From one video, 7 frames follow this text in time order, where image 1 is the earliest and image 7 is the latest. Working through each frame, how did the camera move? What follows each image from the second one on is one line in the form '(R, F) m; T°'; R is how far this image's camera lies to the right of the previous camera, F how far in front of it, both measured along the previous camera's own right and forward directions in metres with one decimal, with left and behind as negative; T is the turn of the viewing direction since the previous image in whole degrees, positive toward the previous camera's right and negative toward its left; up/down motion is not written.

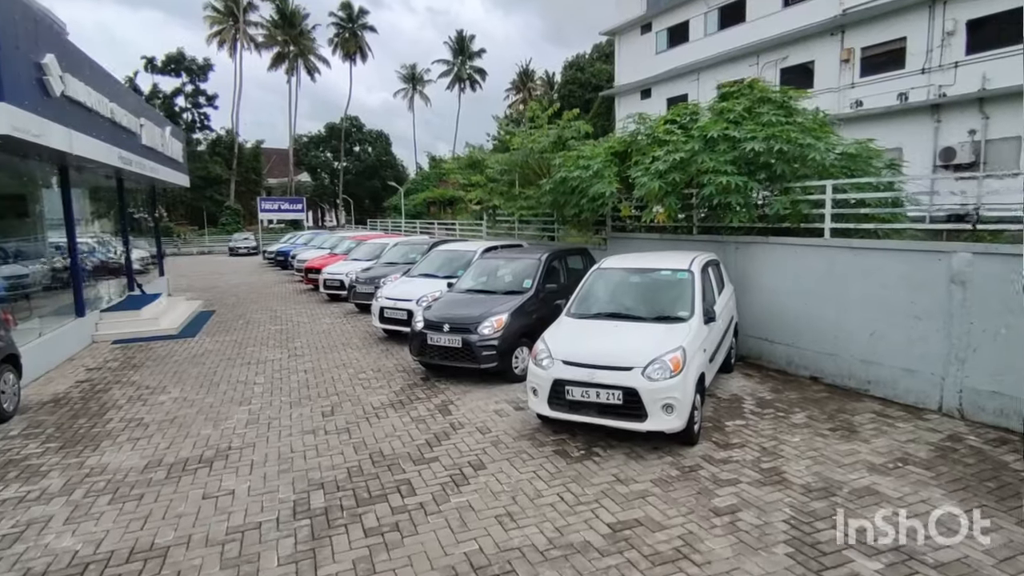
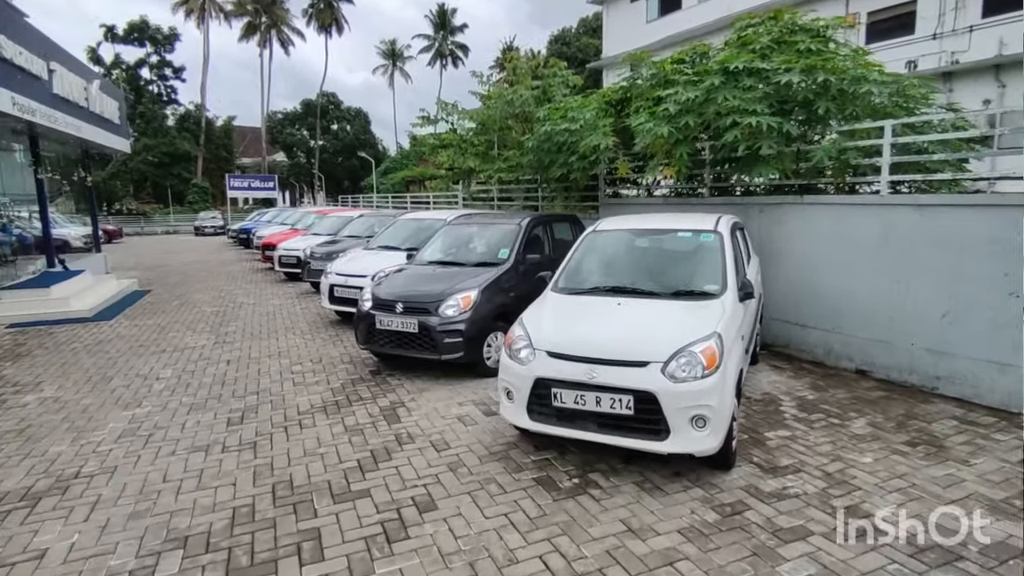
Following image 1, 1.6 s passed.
(+0.1, +1.6) m; +2°
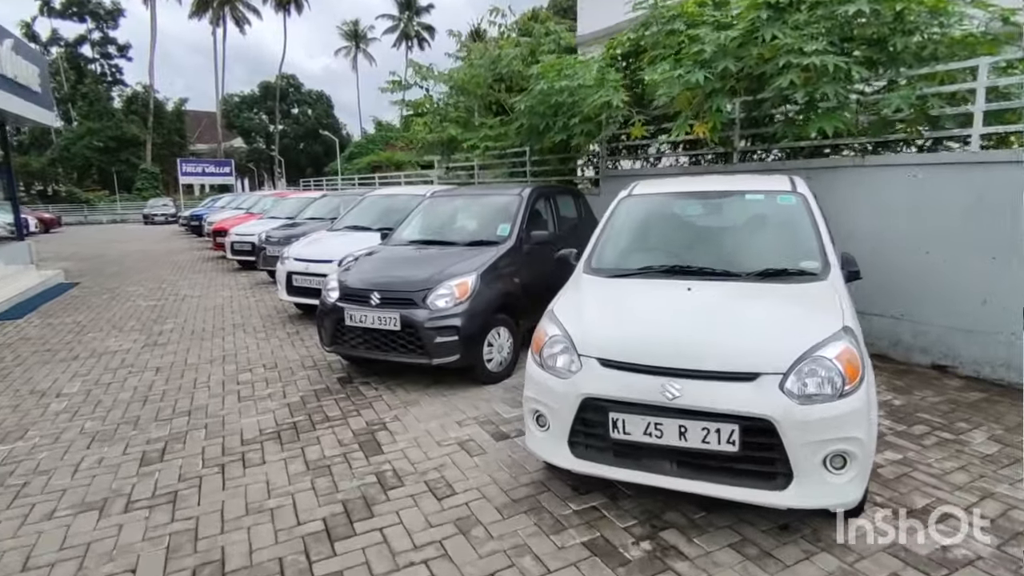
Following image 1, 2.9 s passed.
(-0.3, +1.2) m; +3°
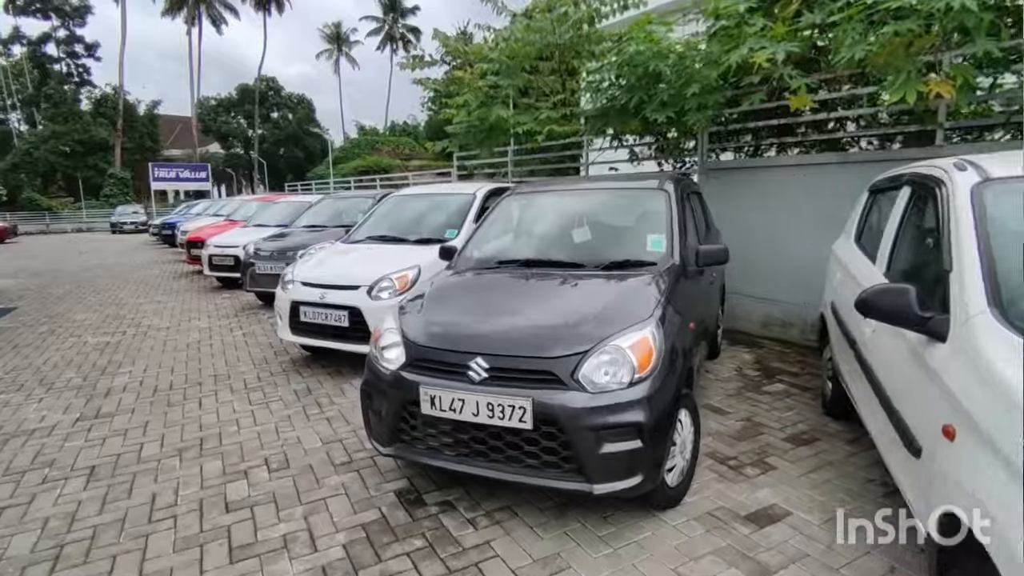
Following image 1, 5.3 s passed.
(-1.0, +2.0) m; +2°
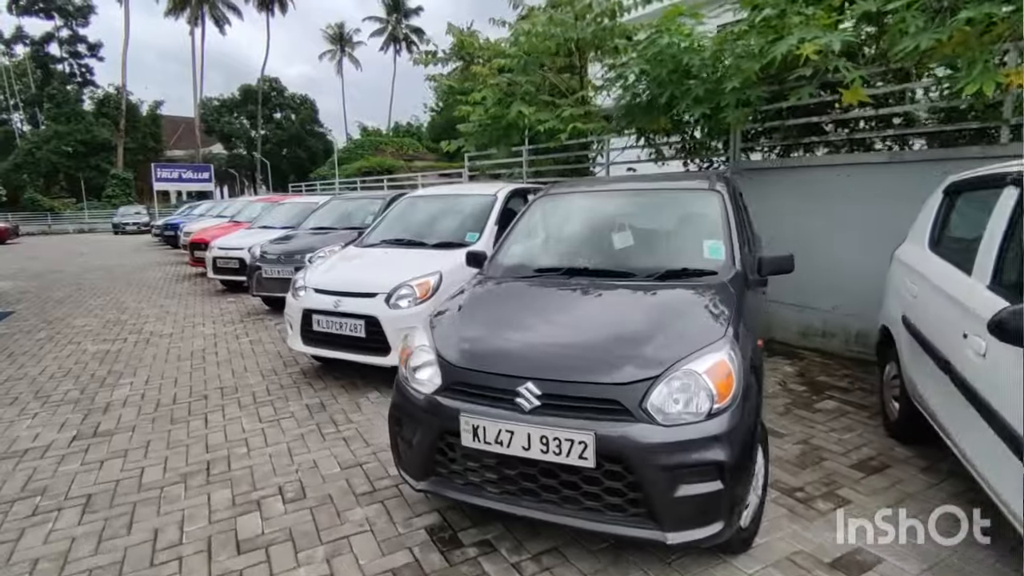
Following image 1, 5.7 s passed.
(-0.2, +0.3) m; 0°
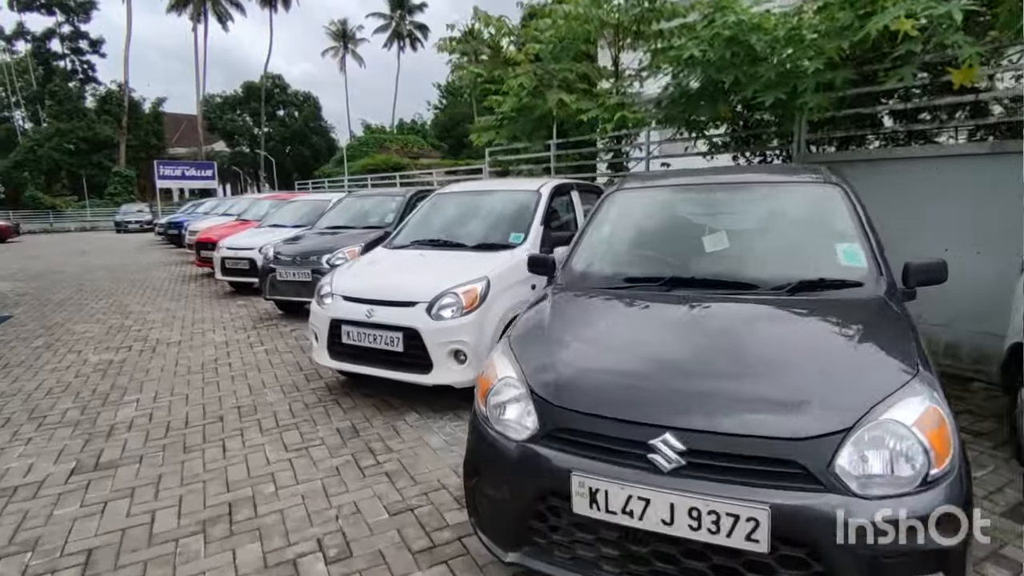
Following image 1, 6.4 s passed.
(-0.4, +0.5) m; 0°
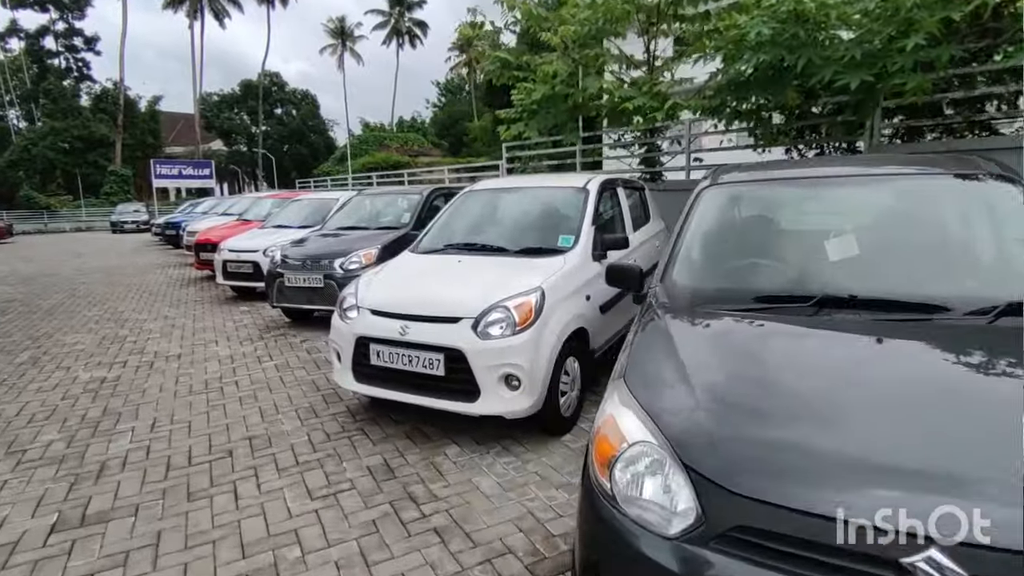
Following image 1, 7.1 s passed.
(-0.4, +0.6) m; 0°
